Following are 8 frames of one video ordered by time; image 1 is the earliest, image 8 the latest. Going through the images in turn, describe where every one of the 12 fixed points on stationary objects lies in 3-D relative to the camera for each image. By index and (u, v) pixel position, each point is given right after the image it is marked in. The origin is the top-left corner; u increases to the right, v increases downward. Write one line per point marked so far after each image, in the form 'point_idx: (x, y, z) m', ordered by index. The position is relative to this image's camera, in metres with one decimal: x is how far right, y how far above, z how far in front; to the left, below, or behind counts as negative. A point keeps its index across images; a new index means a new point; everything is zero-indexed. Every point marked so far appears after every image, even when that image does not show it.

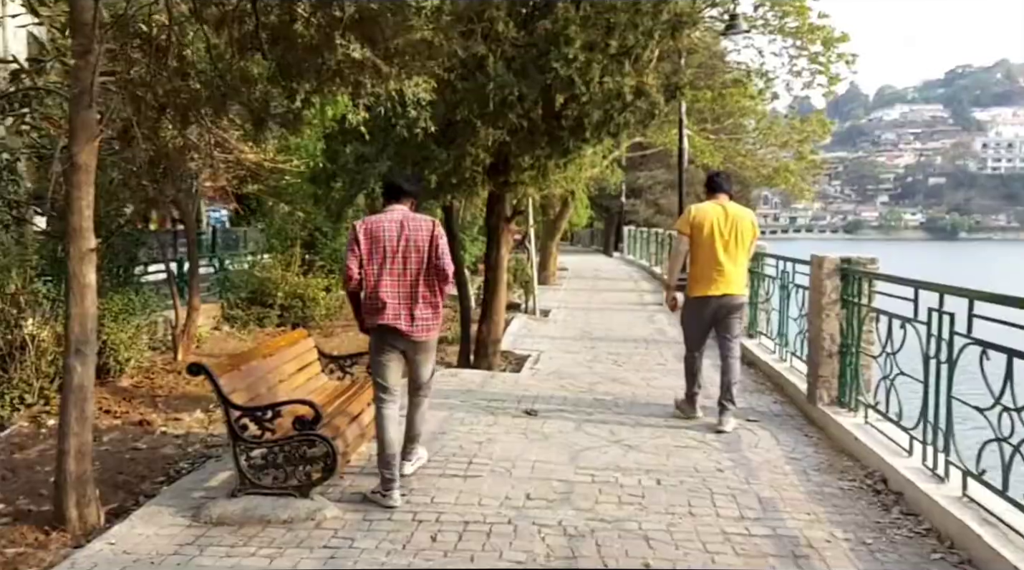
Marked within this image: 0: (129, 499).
0: (-2.4, -1.4, +5.1) m
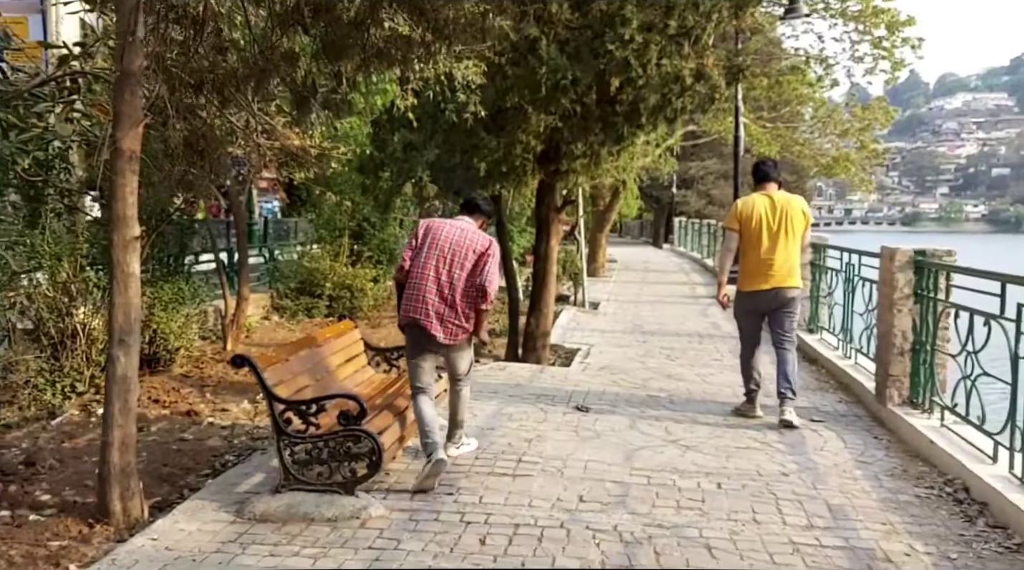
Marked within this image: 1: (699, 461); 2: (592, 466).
0: (-2.1, -1.3, +5.0) m
1: (+1.2, -1.2, +5.5) m
2: (+0.5, -1.2, +5.3) m
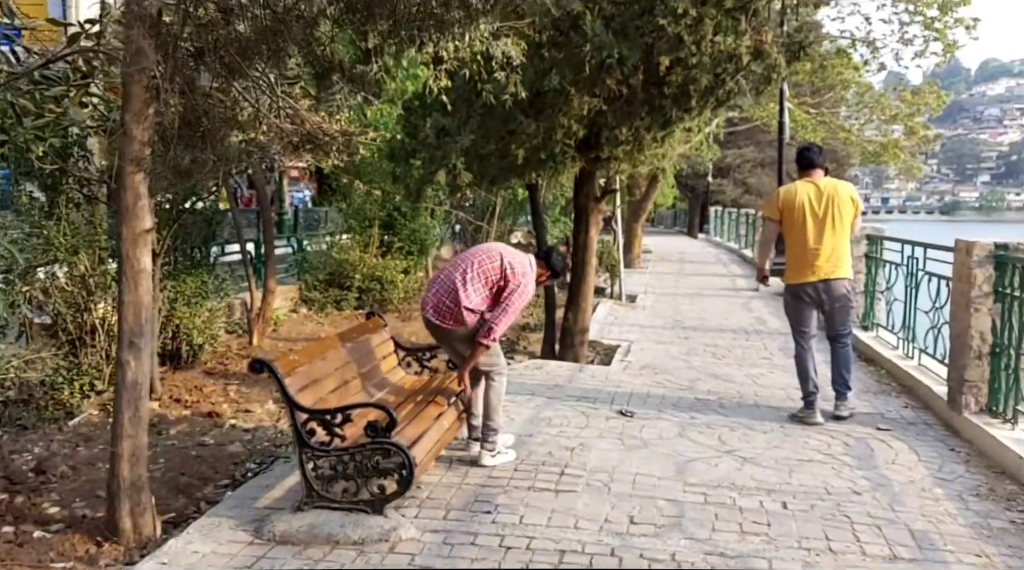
0: (-1.8, -1.3, +4.7) m
1: (+1.5, -1.2, +5.0) m
2: (+0.8, -1.2, +4.9) m
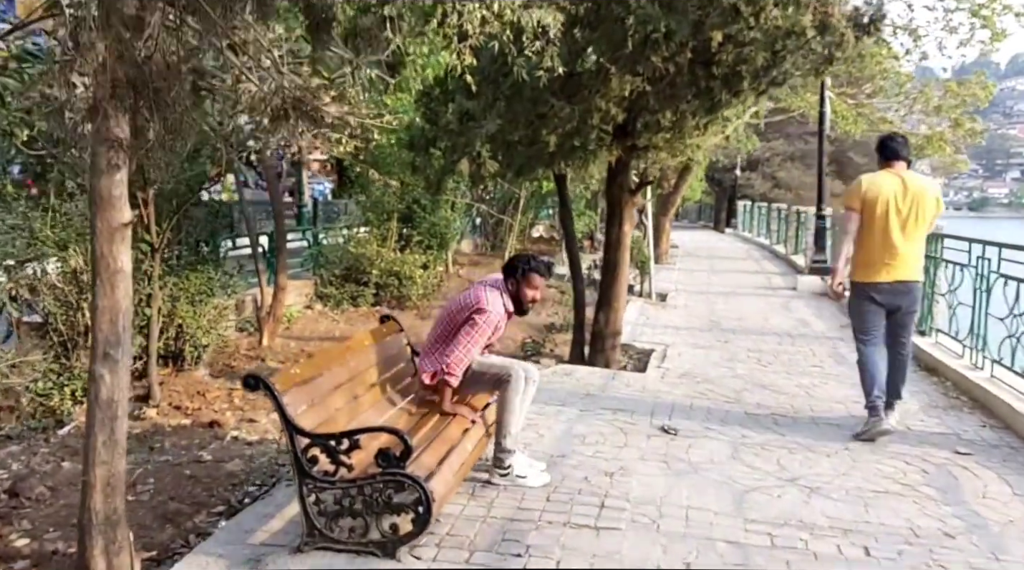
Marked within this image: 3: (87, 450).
0: (-1.7, -1.3, +4.1) m
1: (+1.7, -1.2, +4.3) m
2: (+0.9, -1.2, +4.2) m
3: (-1.9, -0.7, +3.6) m
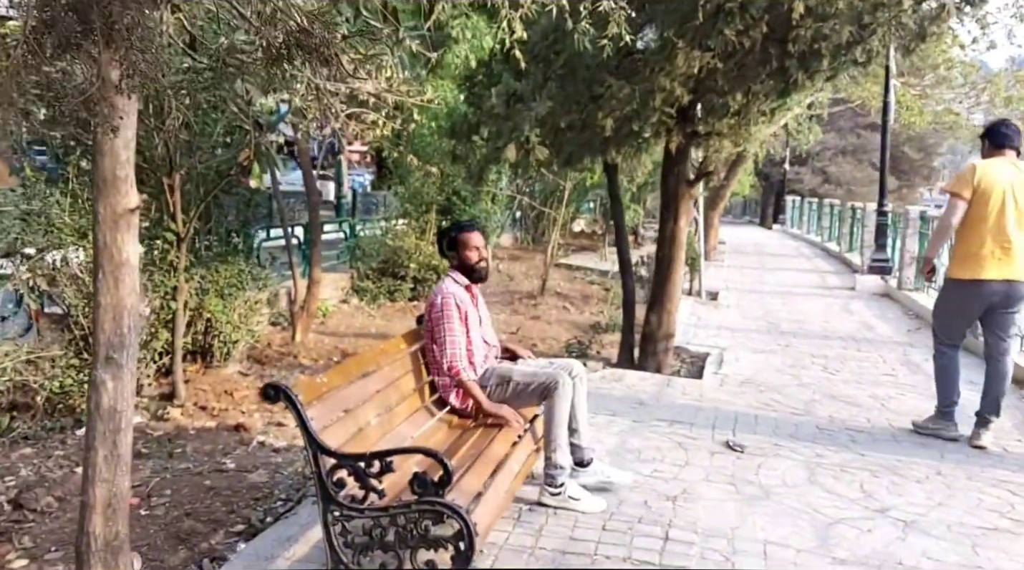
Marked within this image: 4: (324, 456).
0: (-1.4, -1.2, +3.7) m
1: (+1.9, -1.2, +3.7) m
2: (+1.2, -1.2, +3.7) m
3: (-1.7, -0.7, +3.2) m
4: (-0.7, -0.7, +3.1) m
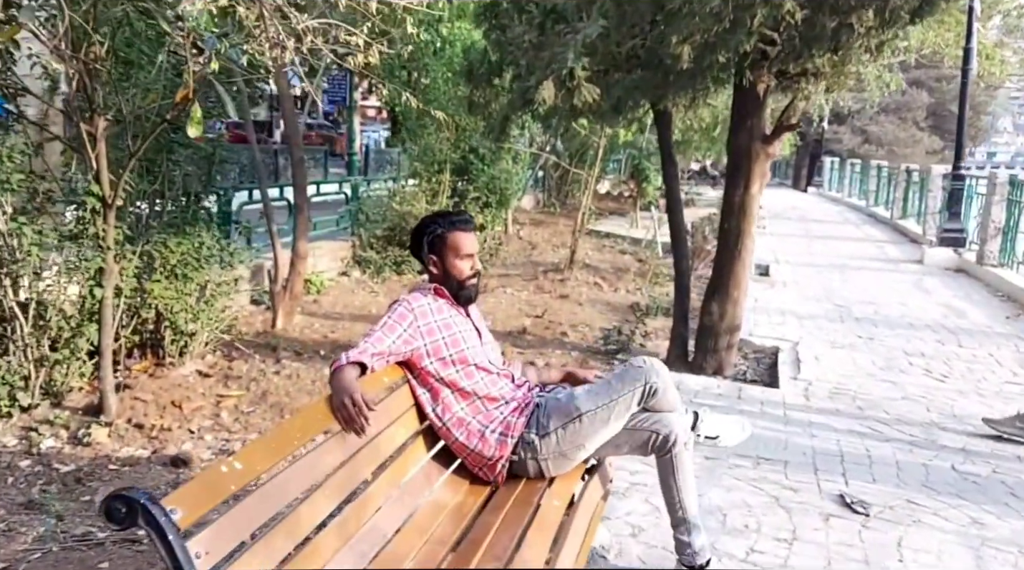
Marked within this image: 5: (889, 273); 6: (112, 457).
0: (-1.3, -1.3, +2.2) m
1: (+2.0, -1.3, +2.2) m
2: (+1.3, -1.3, +2.2) m
3: (-1.6, -0.8, +1.8) m
4: (-0.6, -0.7, +1.6) m
5: (+5.3, +0.2, +11.4) m
6: (-2.1, -0.9, +4.3) m
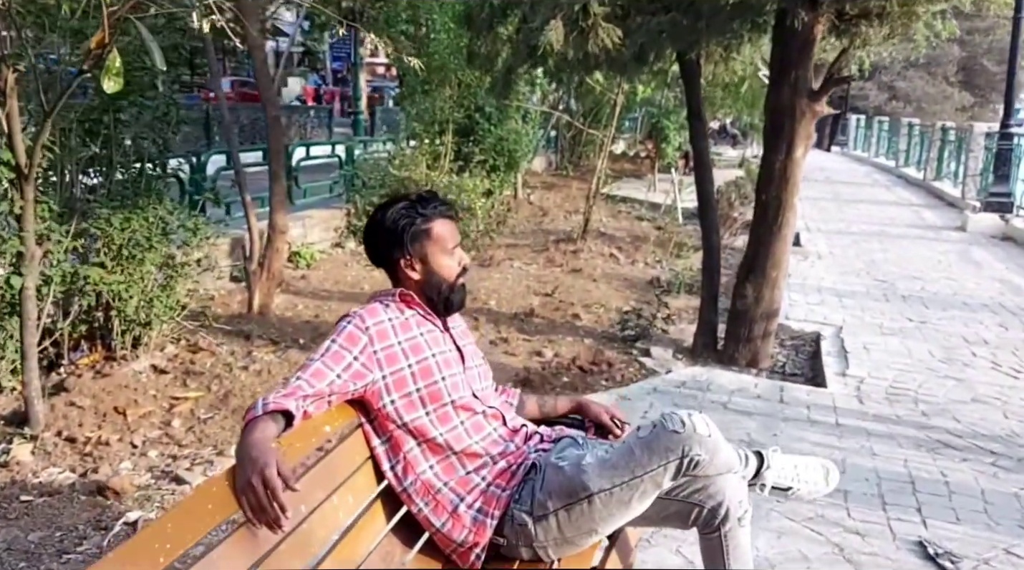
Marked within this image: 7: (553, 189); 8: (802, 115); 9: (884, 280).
0: (-1.4, -1.3, +1.5) m
1: (+2.0, -1.3, +1.5) m
2: (+1.3, -1.3, +1.4) m
3: (-1.6, -0.8, +1.0) m
4: (-0.7, -0.8, +0.9) m
5: (+5.4, +0.6, +10.5) m
6: (-2.1, -0.9, +3.6) m
7: (+0.7, +1.6, +13.7) m
8: (+1.8, +1.1, +5.2) m
9: (+3.7, +0.1, +8.1) m
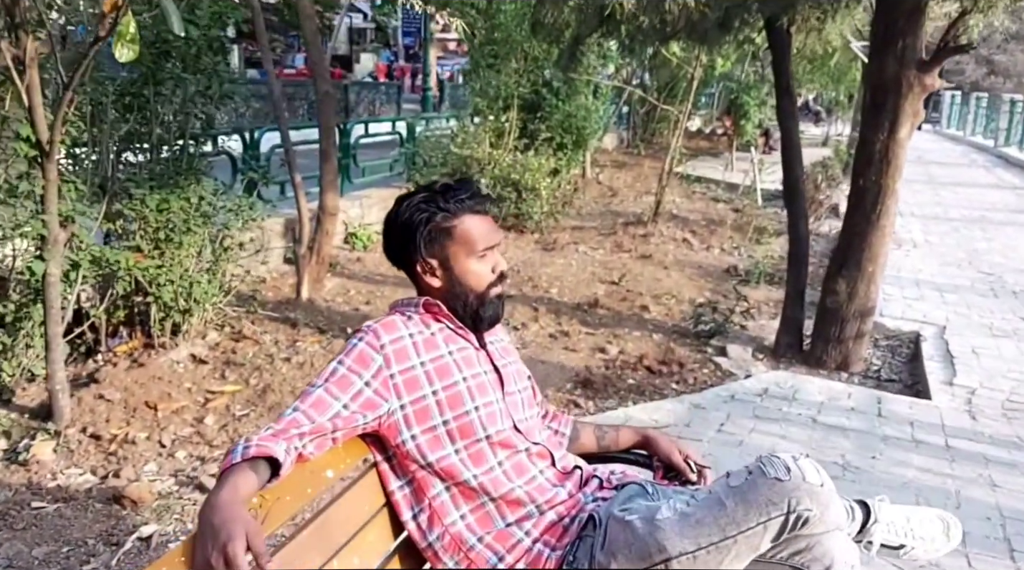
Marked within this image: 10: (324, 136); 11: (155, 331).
0: (-1.3, -1.3, +1.2) m
1: (+2.0, -1.4, +0.9) m
2: (+1.3, -1.4, +0.9) m
3: (-1.6, -0.9, +0.7) m
4: (-0.7, -0.8, +0.5) m
5: (+6.2, +0.7, +9.6) m
6: (-1.9, -0.8, +3.3) m
7: (+1.8, +1.9, +13.1) m
8: (+2.2, +1.1, +4.6) m
9: (+4.3, +0.1, +7.3) m
10: (-1.3, +1.1, +5.9) m
11: (-2.0, -0.3, +4.6) m
